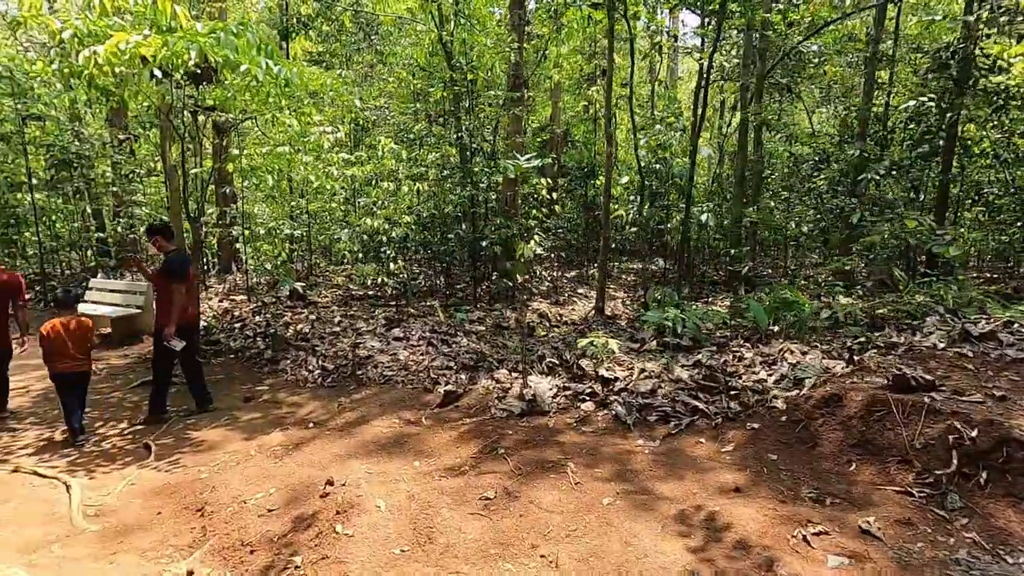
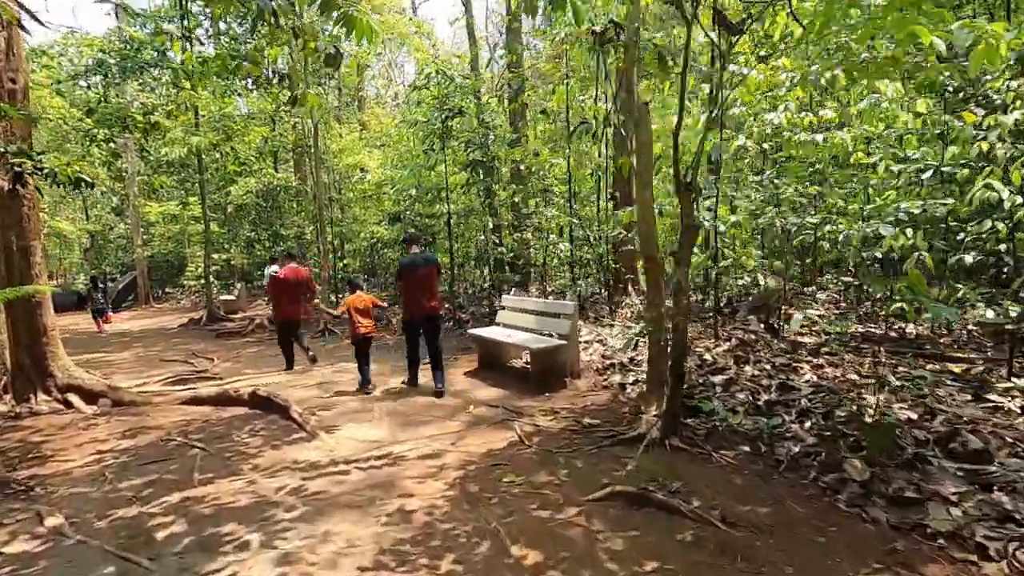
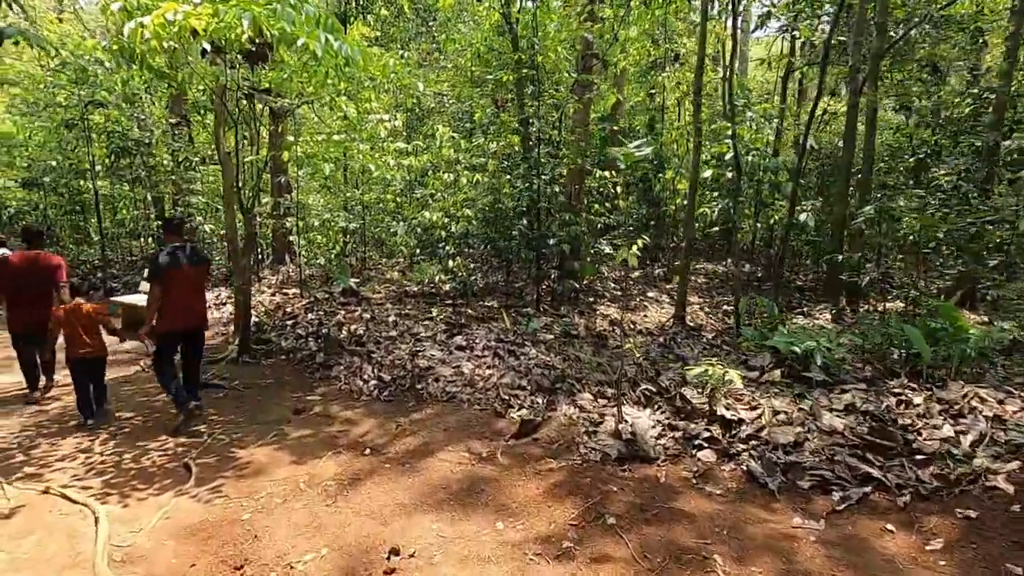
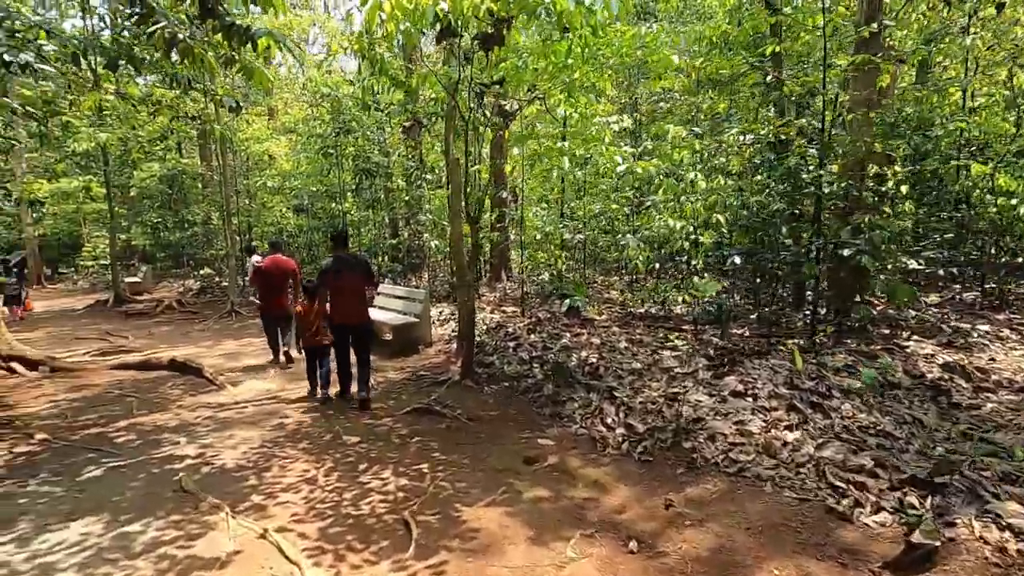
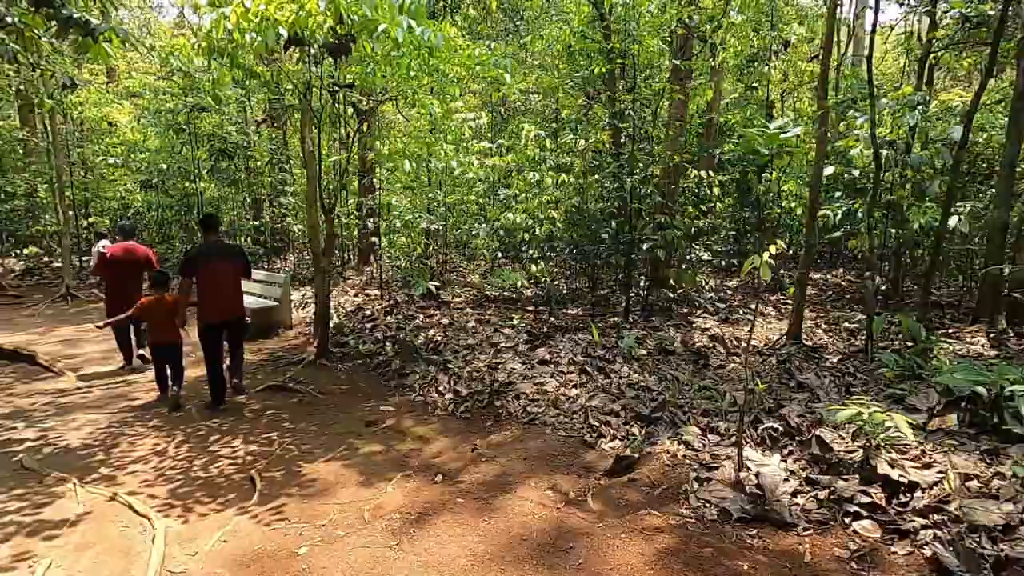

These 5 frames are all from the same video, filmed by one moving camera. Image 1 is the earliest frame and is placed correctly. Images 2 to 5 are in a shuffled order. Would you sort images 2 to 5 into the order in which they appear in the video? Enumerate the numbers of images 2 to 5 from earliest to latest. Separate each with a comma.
3, 5, 4, 2
